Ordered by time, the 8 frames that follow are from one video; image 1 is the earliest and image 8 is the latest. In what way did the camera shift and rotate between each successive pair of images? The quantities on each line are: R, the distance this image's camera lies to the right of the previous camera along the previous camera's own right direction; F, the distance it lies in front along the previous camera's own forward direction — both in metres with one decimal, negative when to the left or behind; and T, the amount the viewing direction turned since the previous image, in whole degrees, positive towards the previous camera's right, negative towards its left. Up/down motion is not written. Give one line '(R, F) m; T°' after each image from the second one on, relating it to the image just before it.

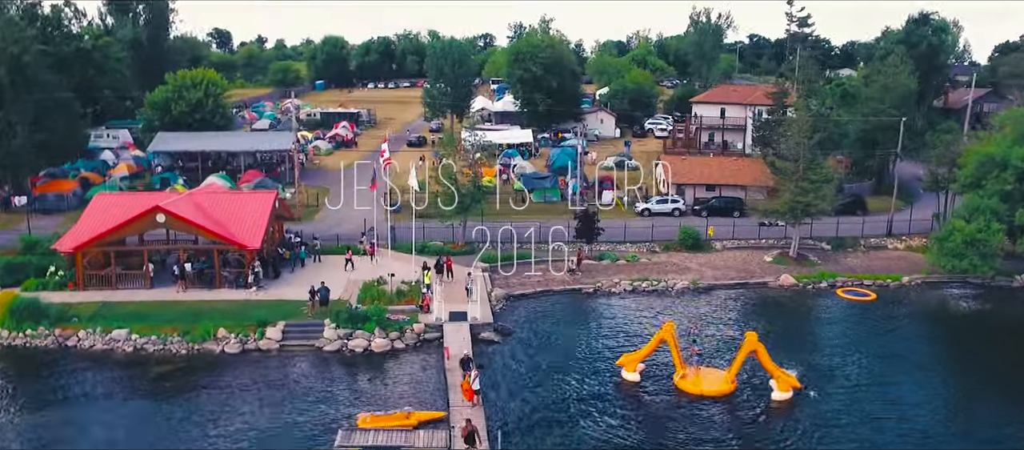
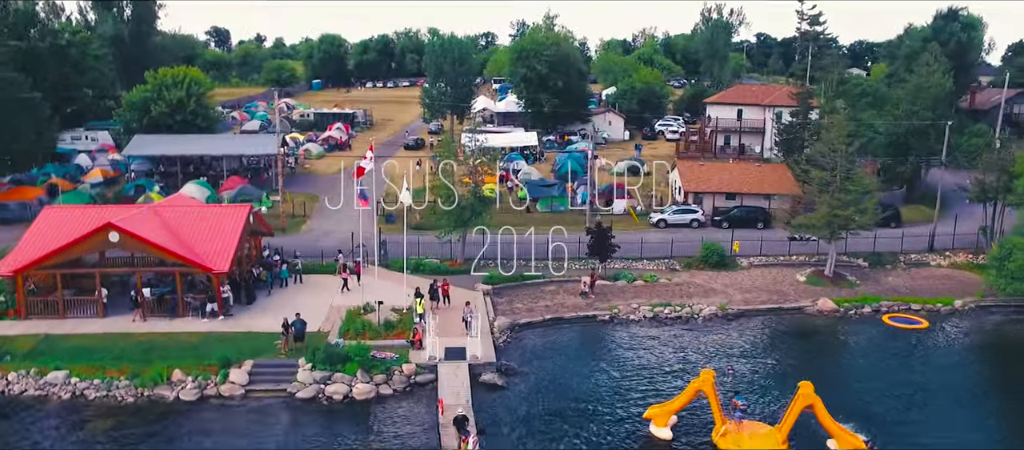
(-0.2, +3.8) m; 0°
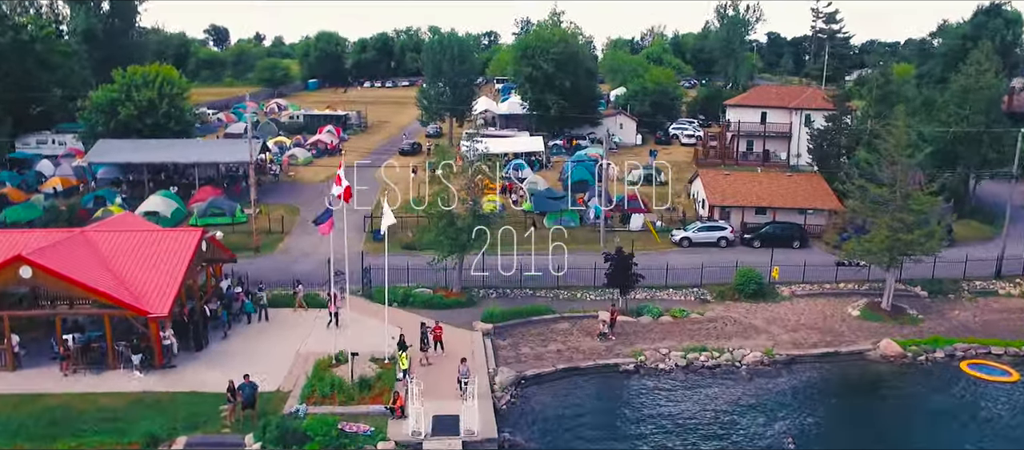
(-0.1, +4.9) m; 0°
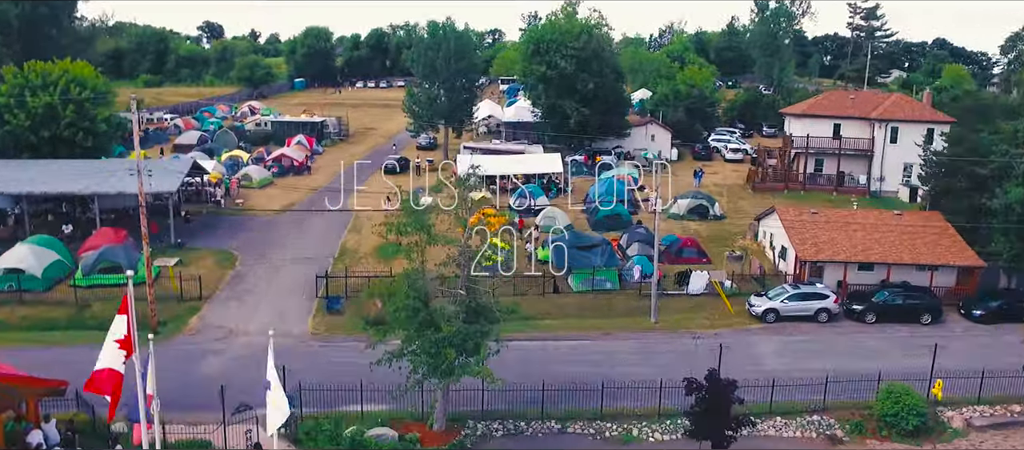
(-0.4, +11.4) m; 0°
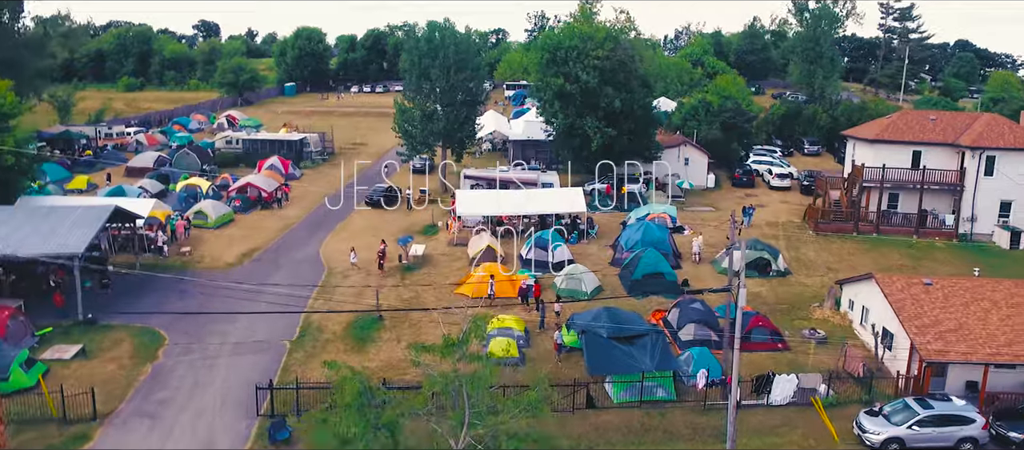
(-0.4, +7.9) m; 0°
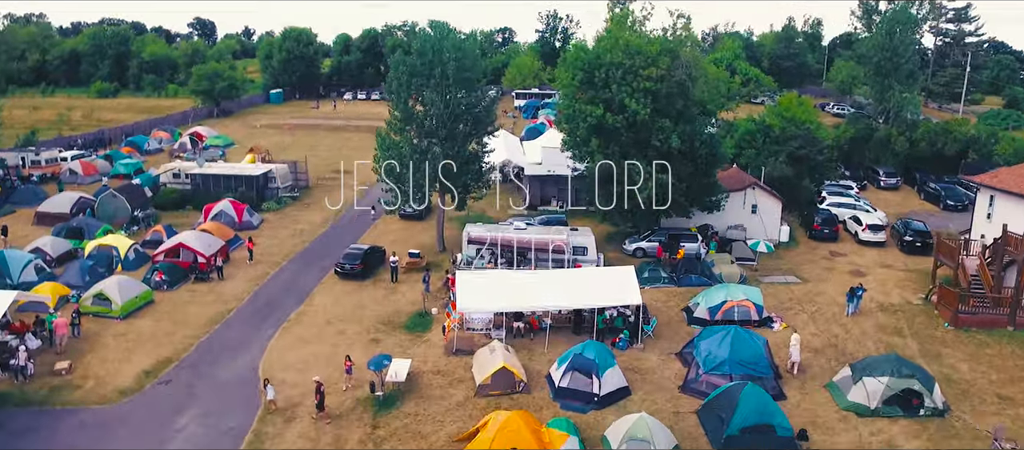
(-0.7, +10.4) m; 0°
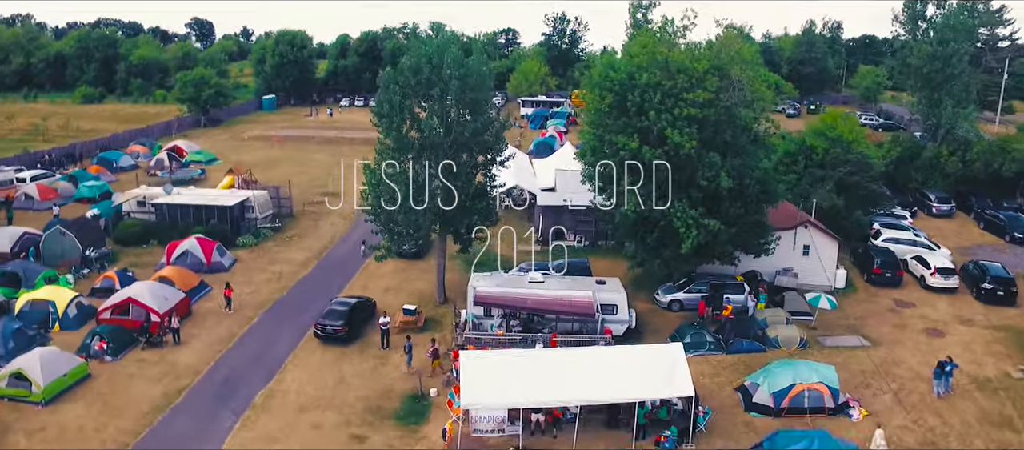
(-0.5, +5.1) m; 0°
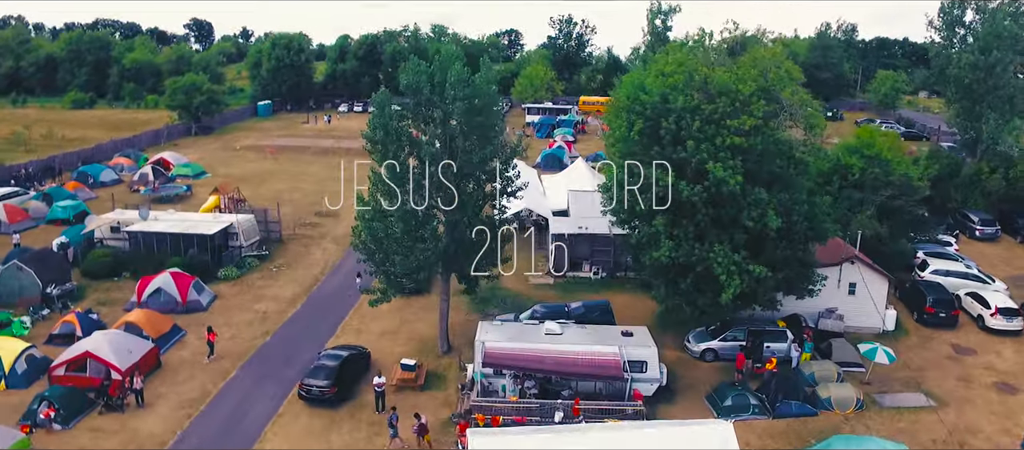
(-0.4, +3.4) m; 0°
